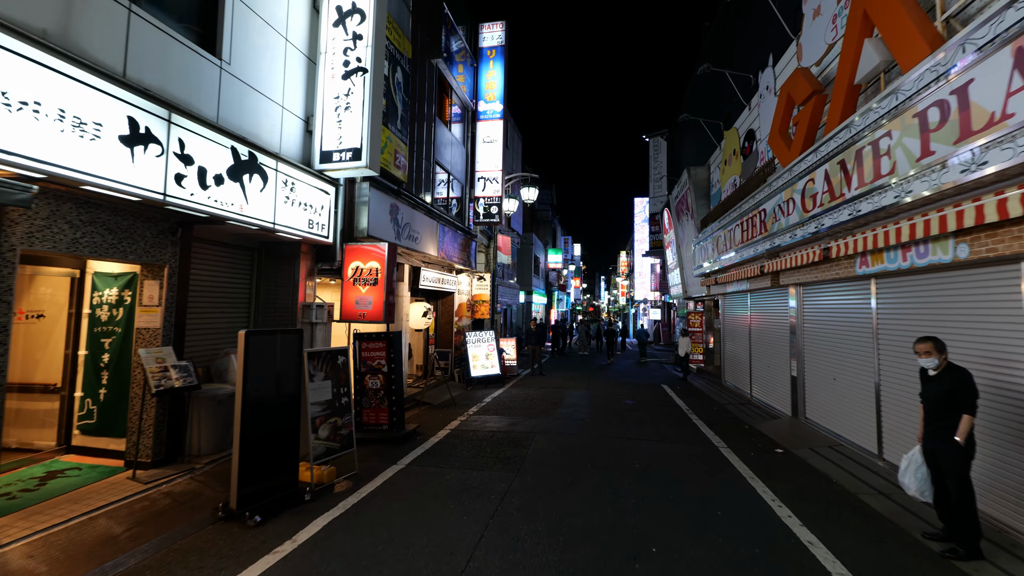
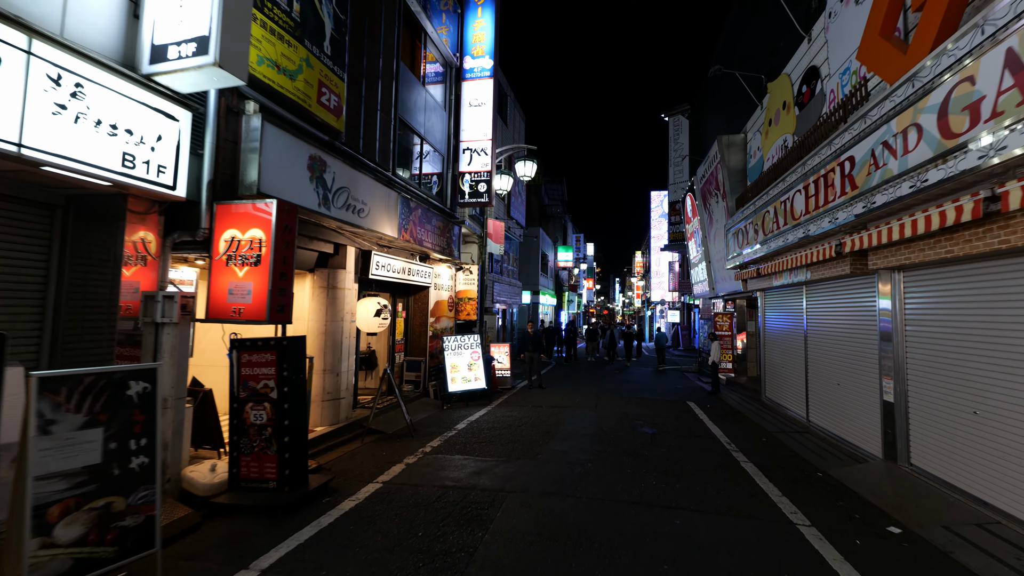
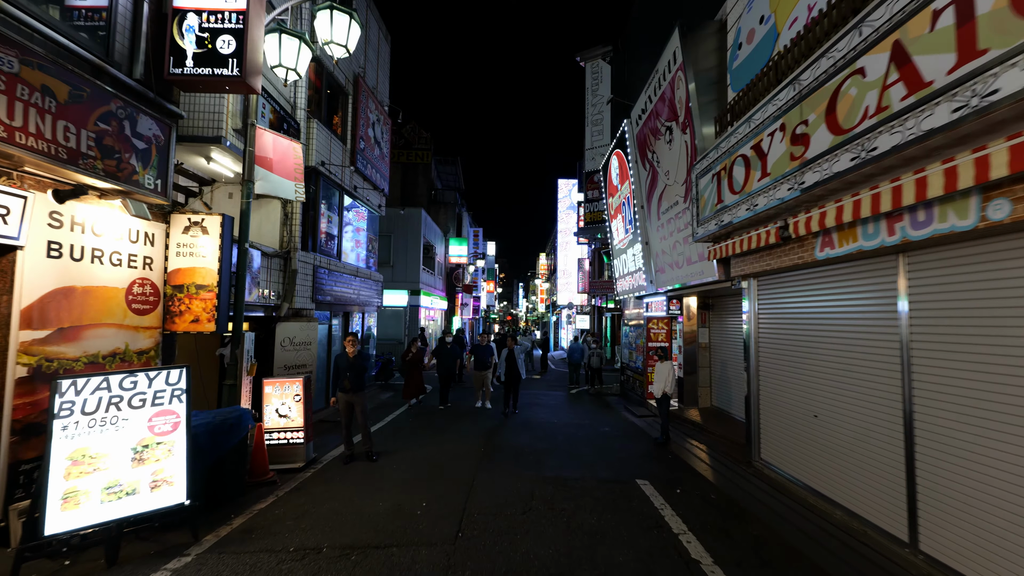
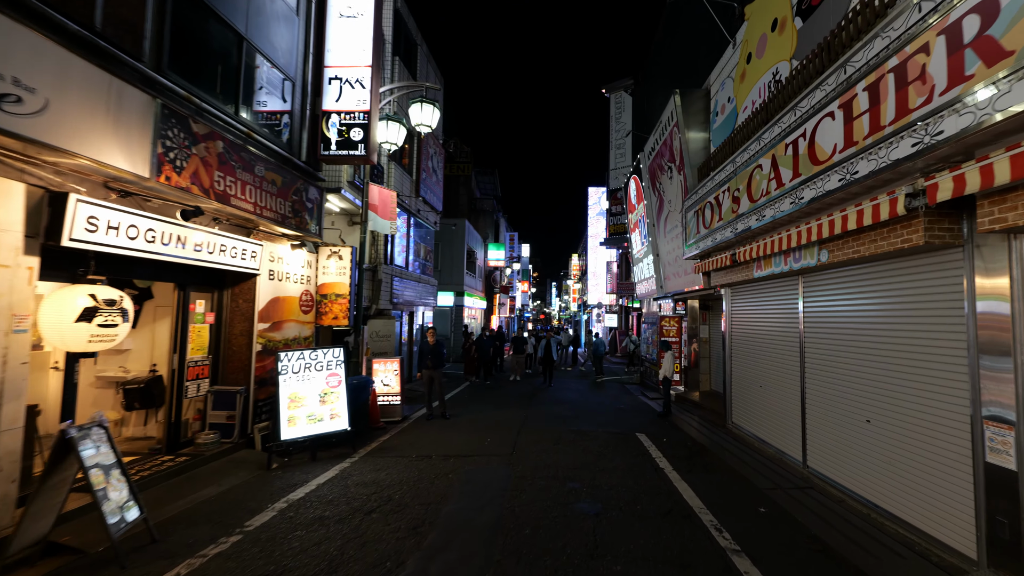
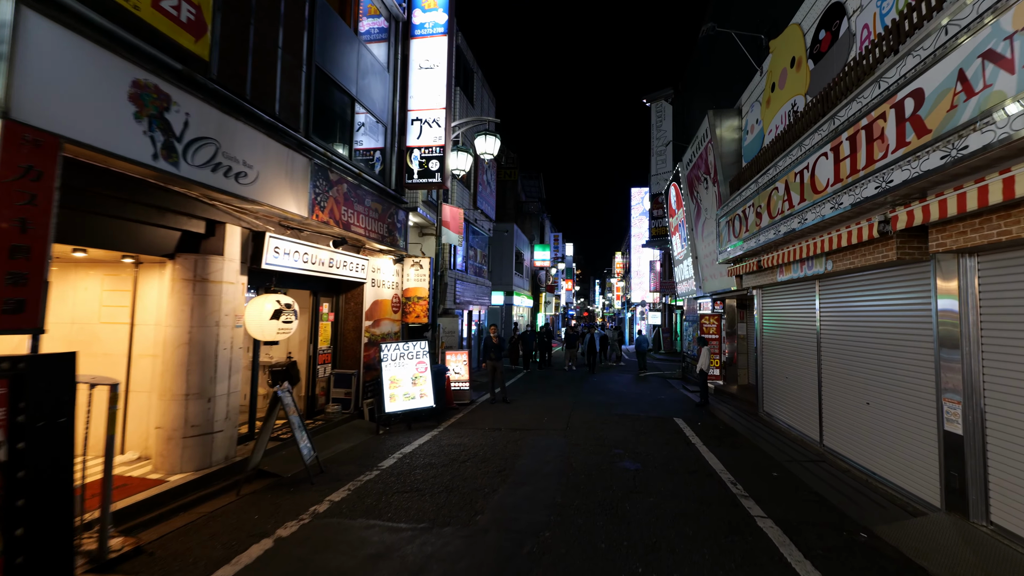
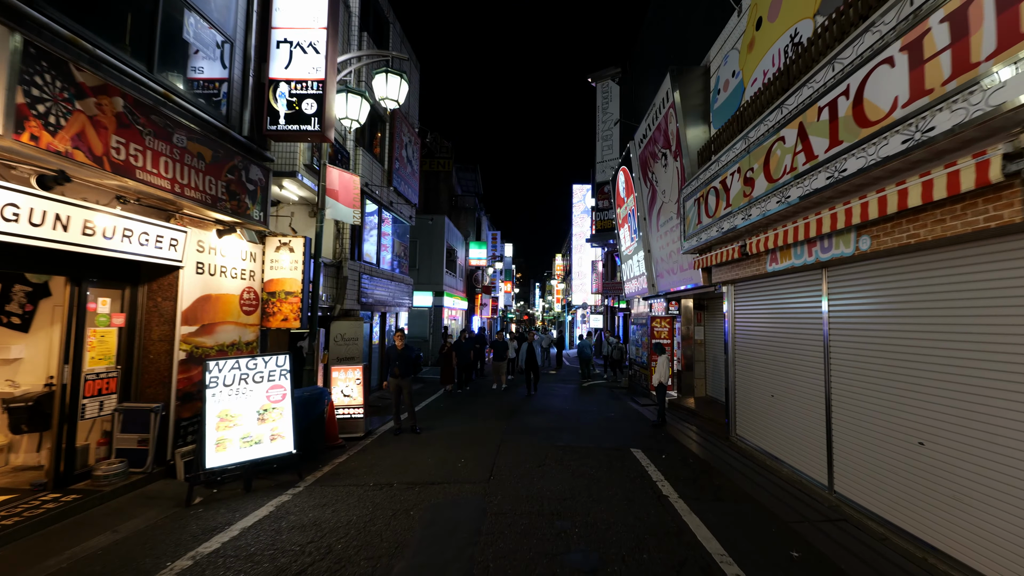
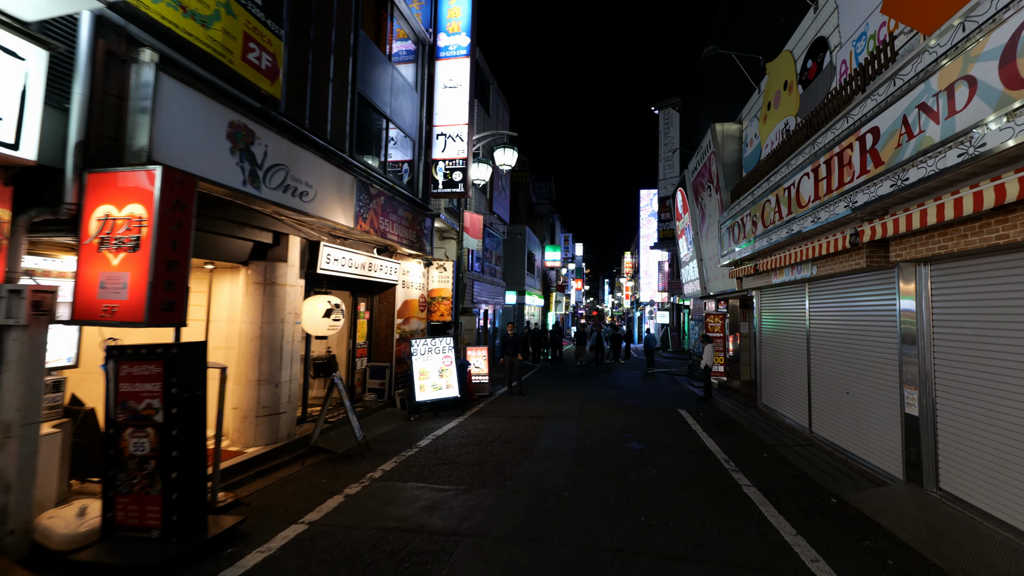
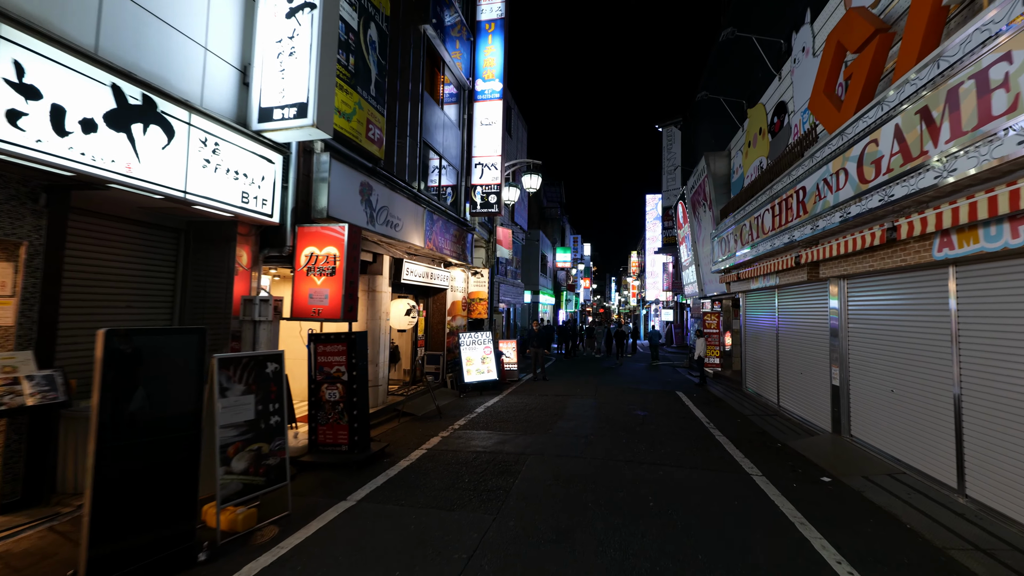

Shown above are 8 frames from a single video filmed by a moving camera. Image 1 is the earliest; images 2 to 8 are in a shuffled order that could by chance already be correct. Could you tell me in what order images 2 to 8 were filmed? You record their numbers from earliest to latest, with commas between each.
8, 2, 7, 5, 4, 6, 3
